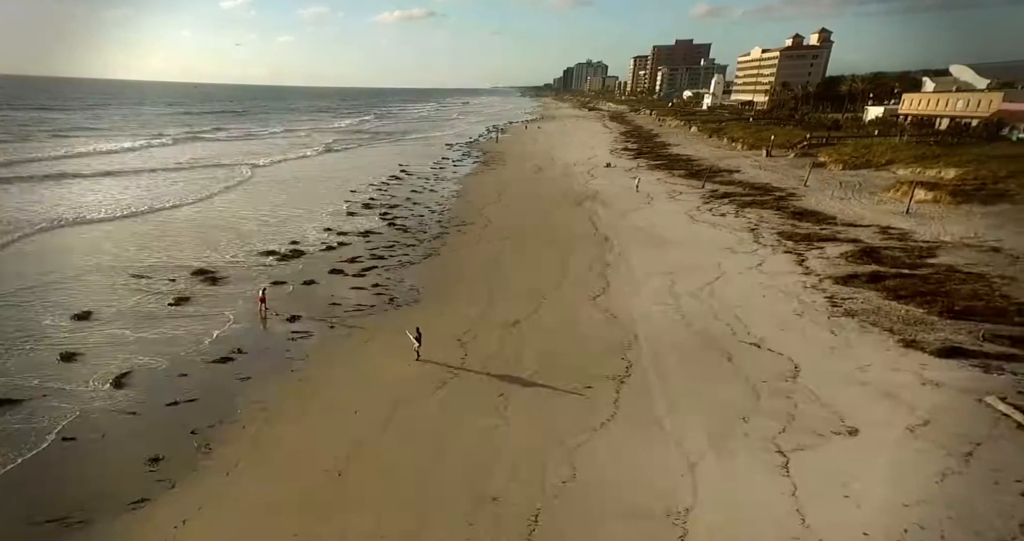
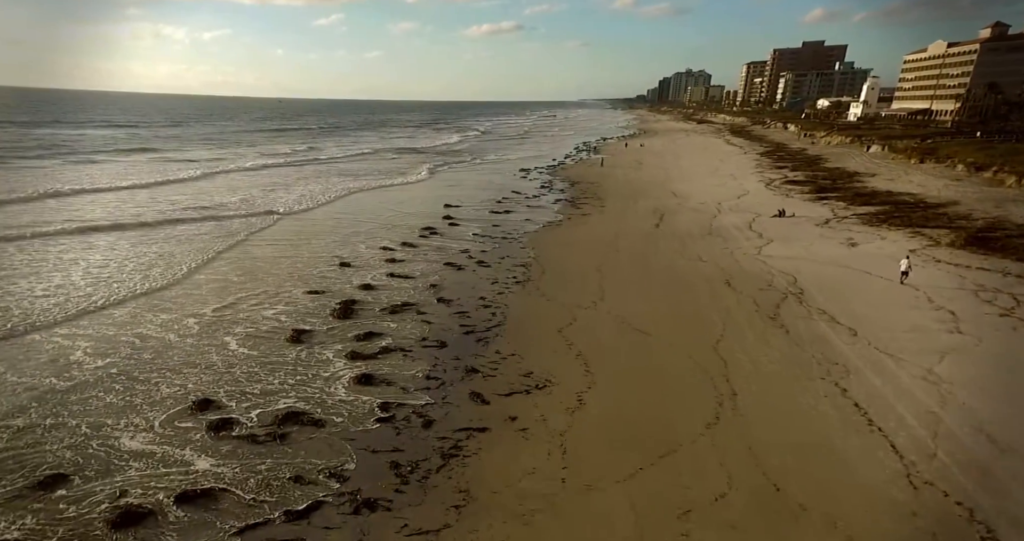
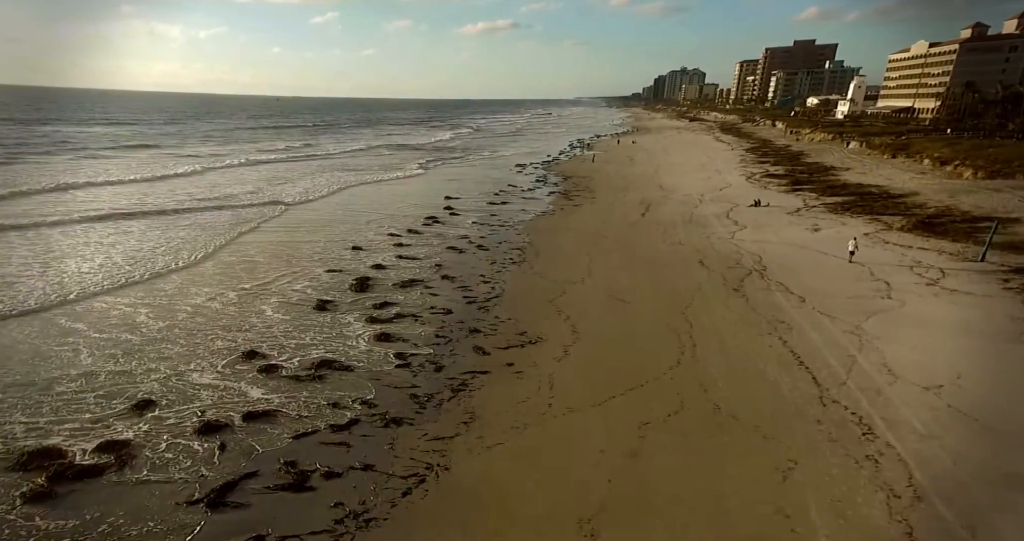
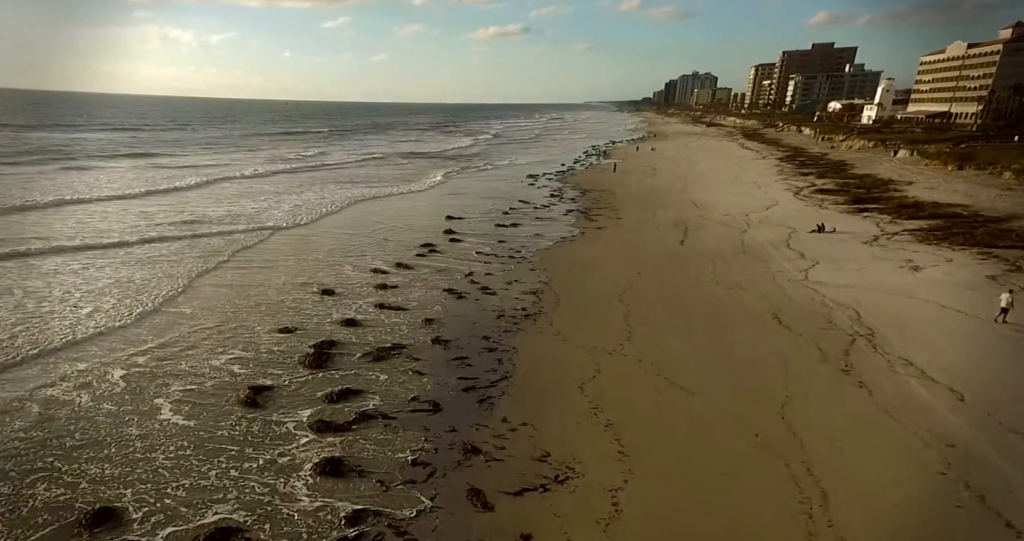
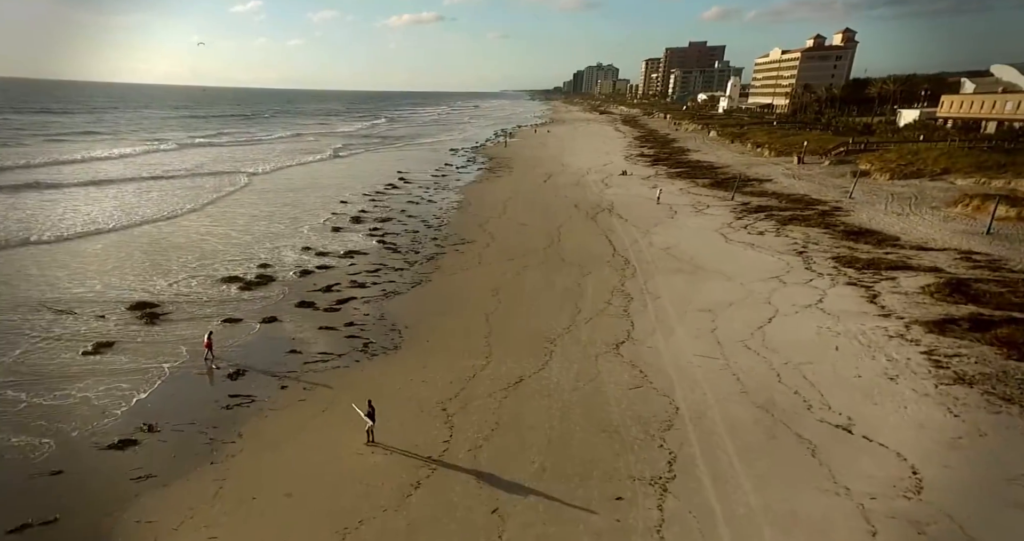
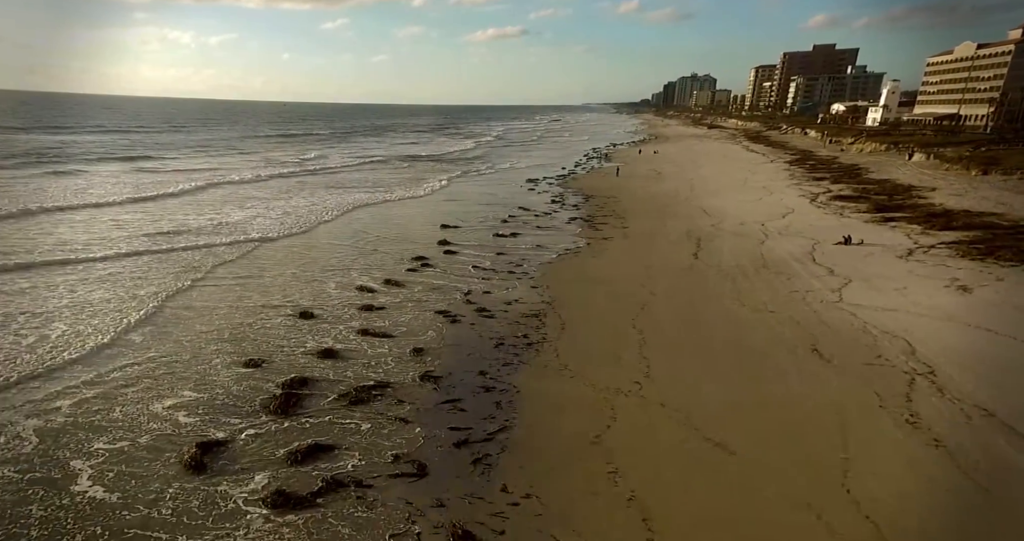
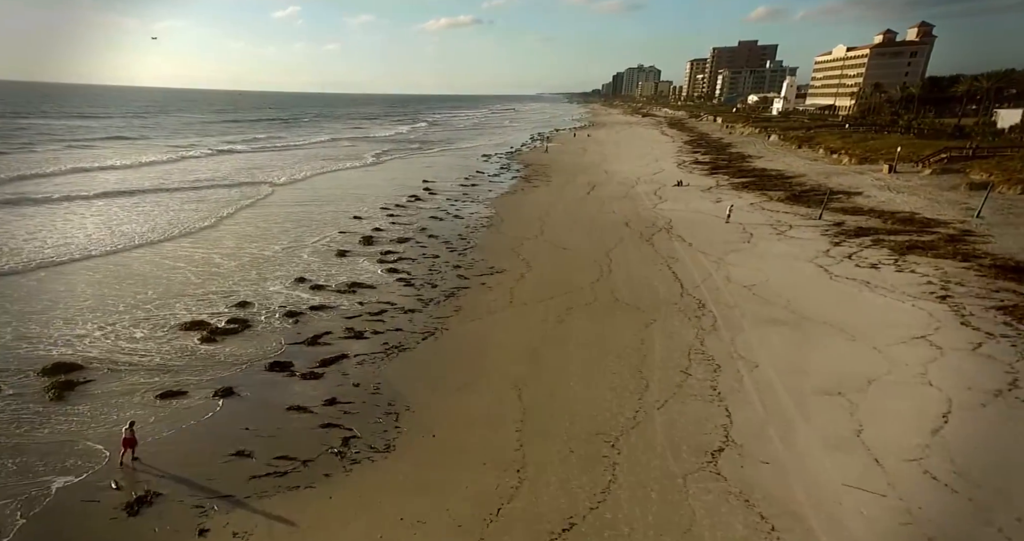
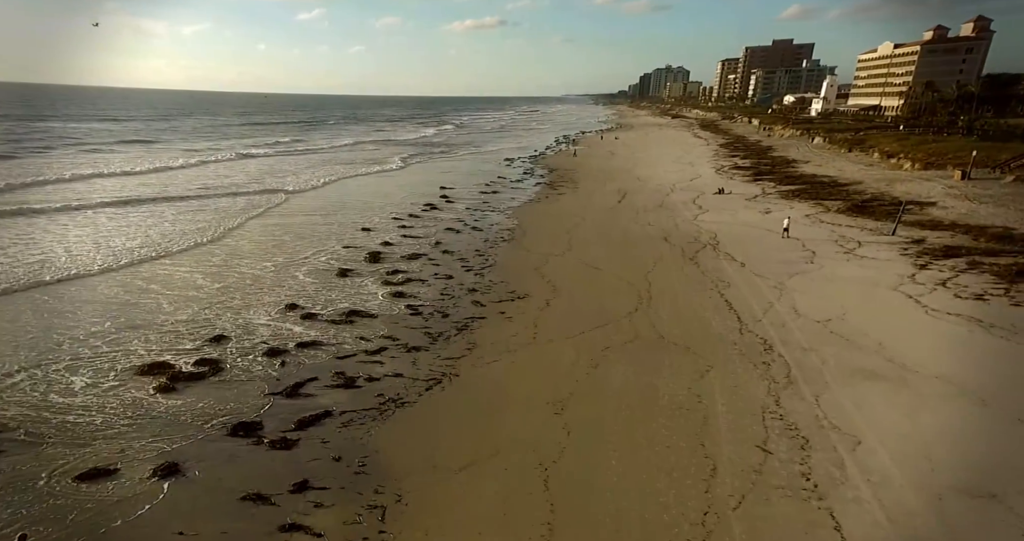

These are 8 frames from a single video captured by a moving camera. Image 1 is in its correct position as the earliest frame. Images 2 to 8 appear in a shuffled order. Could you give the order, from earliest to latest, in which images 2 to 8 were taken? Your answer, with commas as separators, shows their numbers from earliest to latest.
5, 7, 8, 3, 2, 4, 6
